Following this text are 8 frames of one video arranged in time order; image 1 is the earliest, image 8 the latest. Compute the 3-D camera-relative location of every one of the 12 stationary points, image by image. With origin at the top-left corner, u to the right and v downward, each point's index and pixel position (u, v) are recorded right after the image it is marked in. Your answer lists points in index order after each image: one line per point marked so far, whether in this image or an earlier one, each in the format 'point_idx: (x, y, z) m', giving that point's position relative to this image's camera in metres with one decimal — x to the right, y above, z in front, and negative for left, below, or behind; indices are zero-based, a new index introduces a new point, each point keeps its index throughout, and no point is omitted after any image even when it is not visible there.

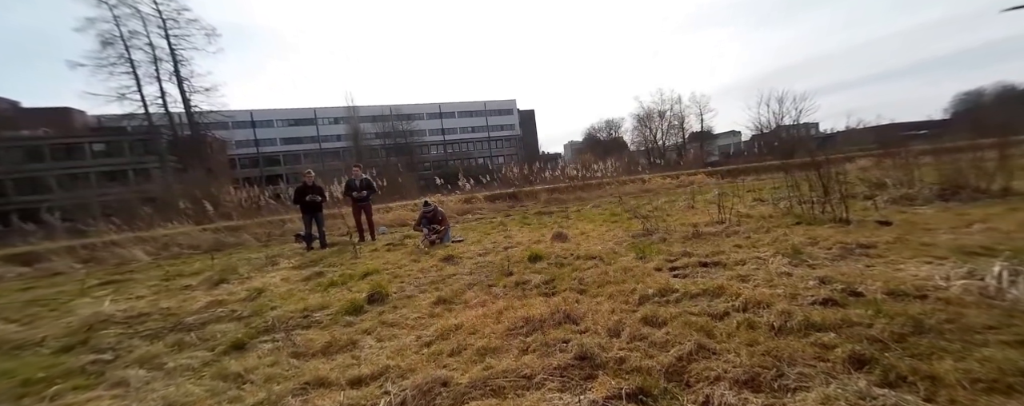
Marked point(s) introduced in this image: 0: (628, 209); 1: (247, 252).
0: (+2.9, -0.3, +8.6) m
1: (-7.3, -1.4, +9.8) m
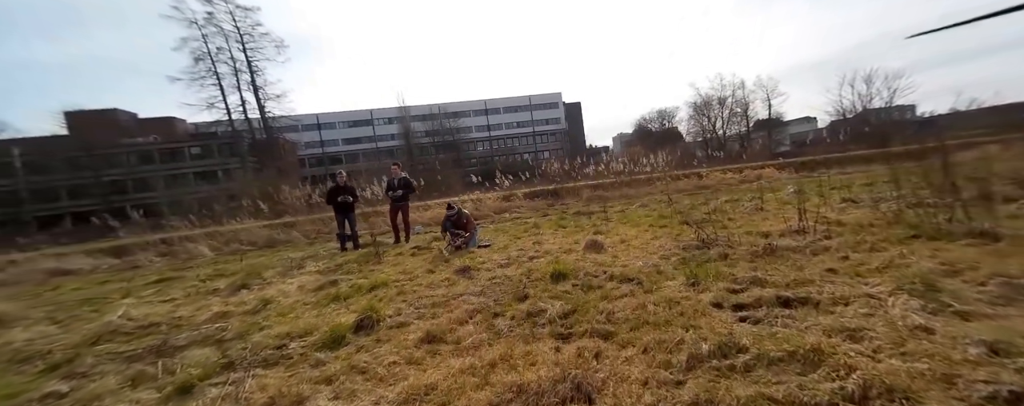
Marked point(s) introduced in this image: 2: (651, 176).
0: (+3.6, -0.3, +7.6) m
1: (-6.3, -1.4, +10.1) m
2: (+7.2, +1.3, +18.1) m
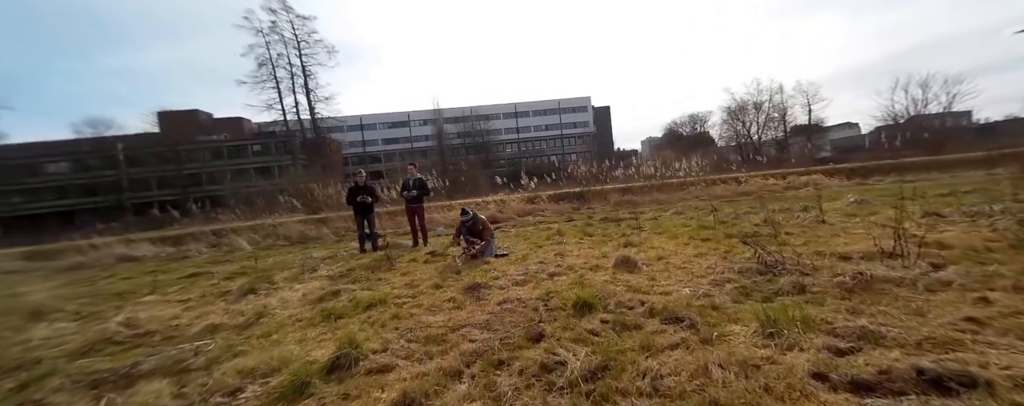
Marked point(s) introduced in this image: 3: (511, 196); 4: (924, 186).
0: (+4.0, -0.5, +6.7) m
1: (-5.7, -1.4, +9.9) m
2: (+8.4, +1.0, +16.9) m
3: (-0.1, +0.4, +16.9) m
4: (+13.1, +0.4, +11.6) m
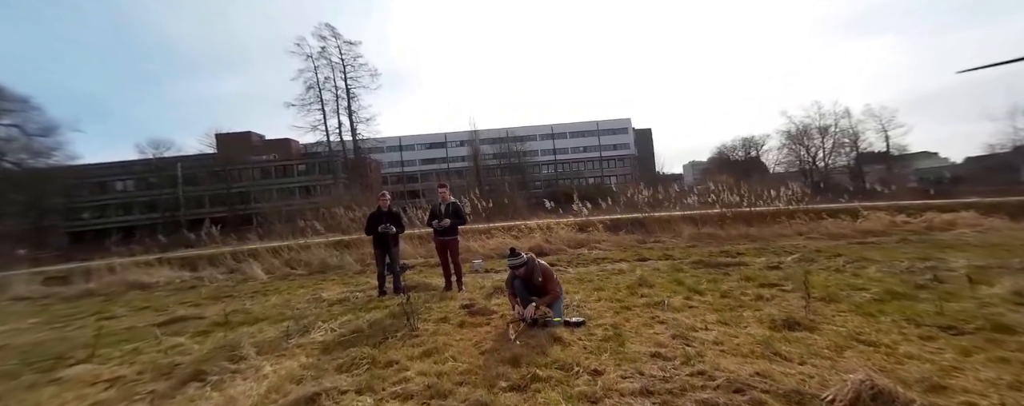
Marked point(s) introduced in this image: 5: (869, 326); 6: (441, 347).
0: (+5.0, -1.1, +4.2) m
1: (-4.4, -2.0, +8.4) m
2: (+10.4, -0.3, +14.1) m
3: (+1.9, -0.8, +14.9) m
4: (+14.6, -0.7, +8.2) m
5: (+3.6, -1.2, +3.6) m
6: (-0.7, -1.5, +3.5) m
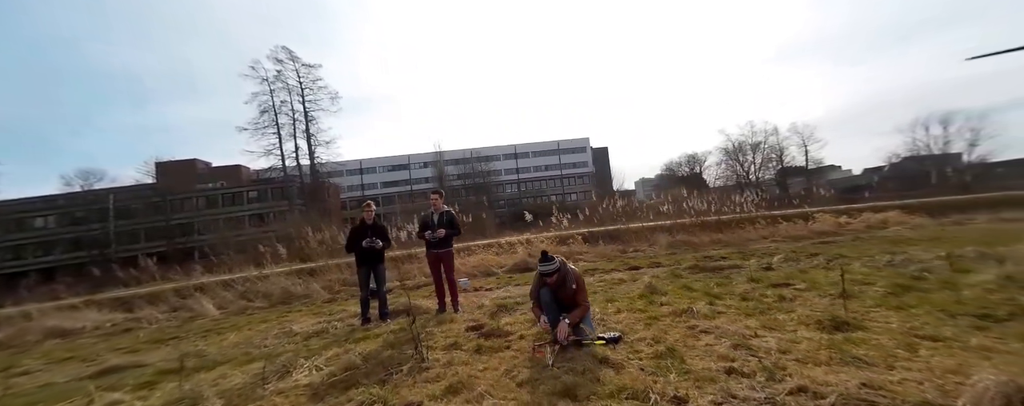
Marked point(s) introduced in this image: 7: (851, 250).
0: (+5.2, -1.0, +4.3) m
1: (-4.6, -2.4, +7.3) m
2: (+9.5, -0.7, +14.7) m
3: (+1.0, -1.4, +14.5) m
4: (+14.3, -0.6, +9.3) m
5: (+3.9, -1.1, +3.4) m
6: (-0.4, -1.5, +2.9) m
7: (+8.7, -1.2, +8.8) m
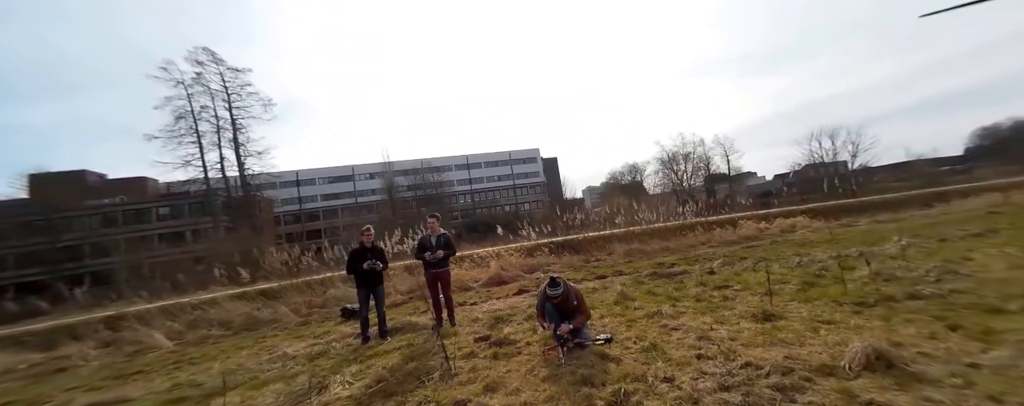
0: (+5.2, -1.3, +5.7) m
1: (-4.9, -2.9, +7.3) m
2: (+8.0, -1.2, +16.6) m
3: (-0.4, -2.0, +15.2) m
4: (+13.5, -0.9, +11.9) m
5: (+4.0, -1.4, +4.7) m
6: (-0.1, -1.8, +3.5) m
7: (+8.0, -1.6, +10.7) m
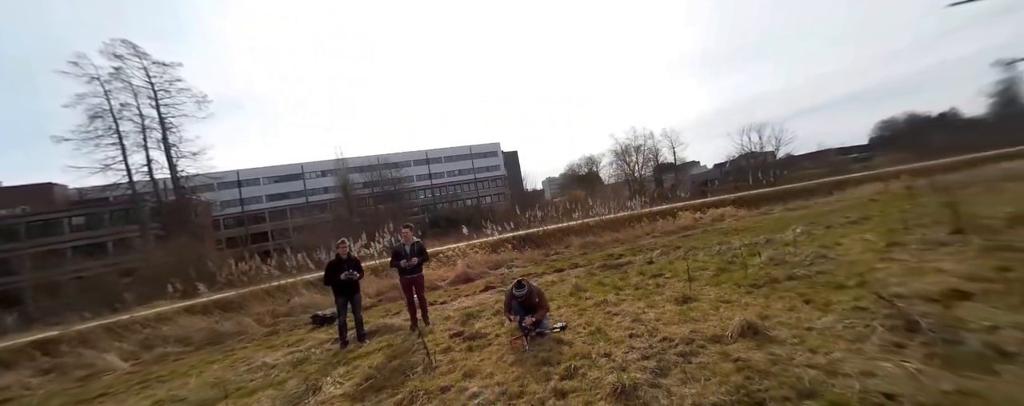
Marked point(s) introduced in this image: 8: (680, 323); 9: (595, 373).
0: (+4.6, -1.3, +7.0) m
1: (-5.6, -3.2, +7.5) m
2: (+6.2, -0.9, +18.1) m
3: (-2.0, -2.1, +15.9) m
4: (+12.1, -0.5, +14.1) m
5: (+3.5, -1.4, +5.9) m
6: (-0.5, -2.0, +4.3) m
7: (+6.8, -1.4, +12.3) m
8: (+2.2, -1.6, +4.5) m
9: (+0.8, -1.7, +3.6) m
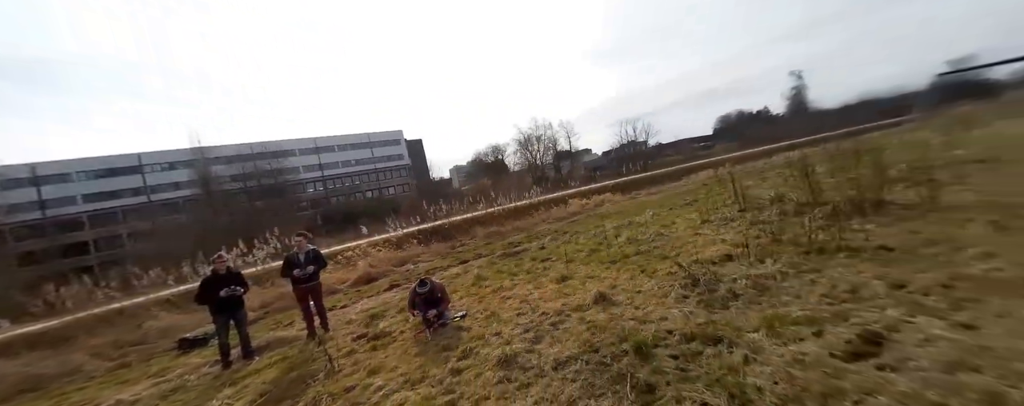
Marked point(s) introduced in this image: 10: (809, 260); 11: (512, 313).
0: (+2.3, -1.1, +8.5) m
1: (-7.5, -3.5, +6.4) m
2: (+0.8, -0.3, +19.6) m
3: (-6.4, -1.9, +15.3) m
4: (+7.6, +0.3, +17.3) m
5: (+1.6, -1.3, +7.2) m
6: (-1.8, -2.1, +4.6) m
7: (+3.0, -0.9, +14.2) m
8: (+0.7, -1.5, +5.5) m
9: (-0.3, -1.8, +4.2) m
10: (+4.0, -0.7, +4.7) m
11: (0.0, -1.7, +5.3) m
